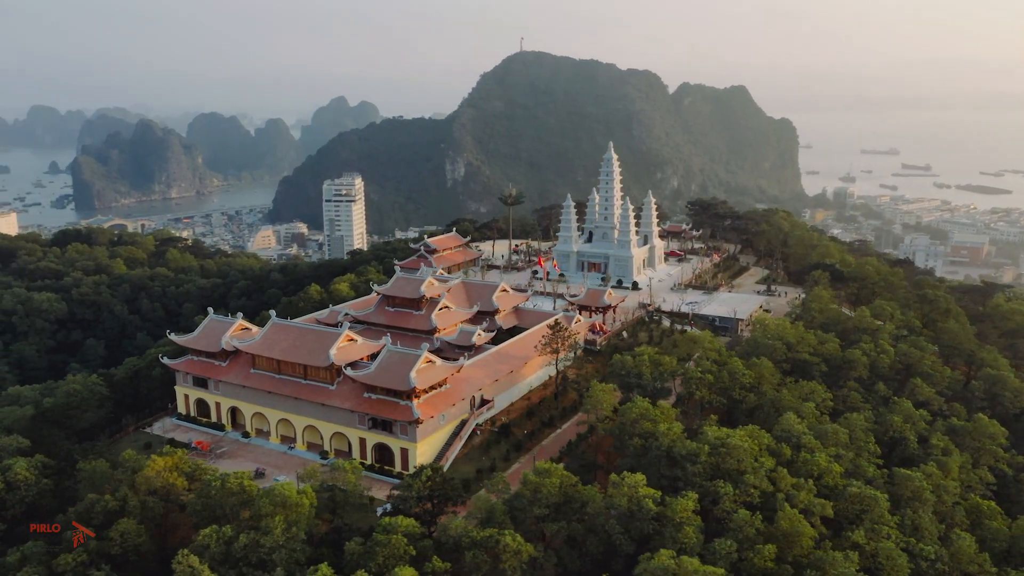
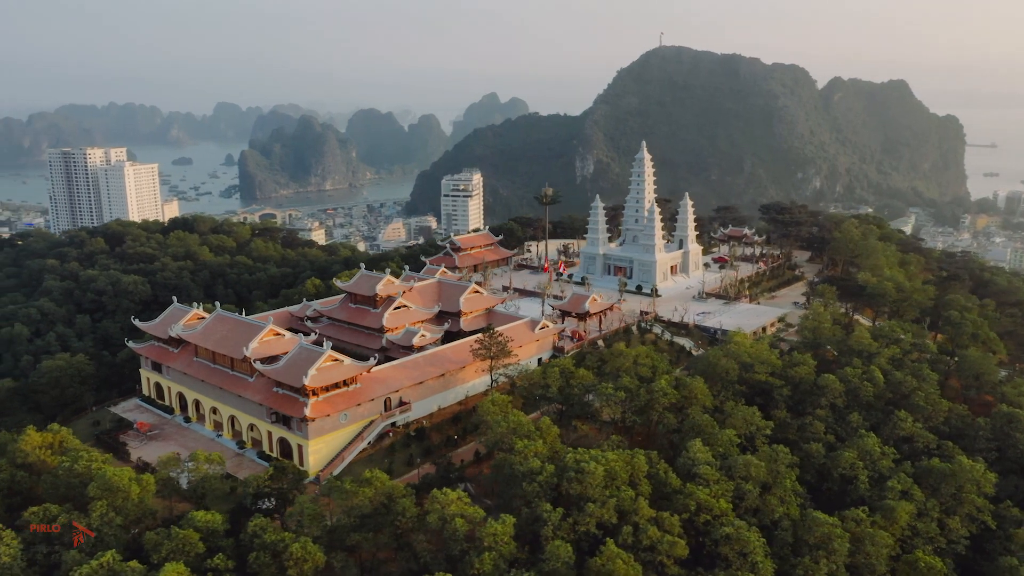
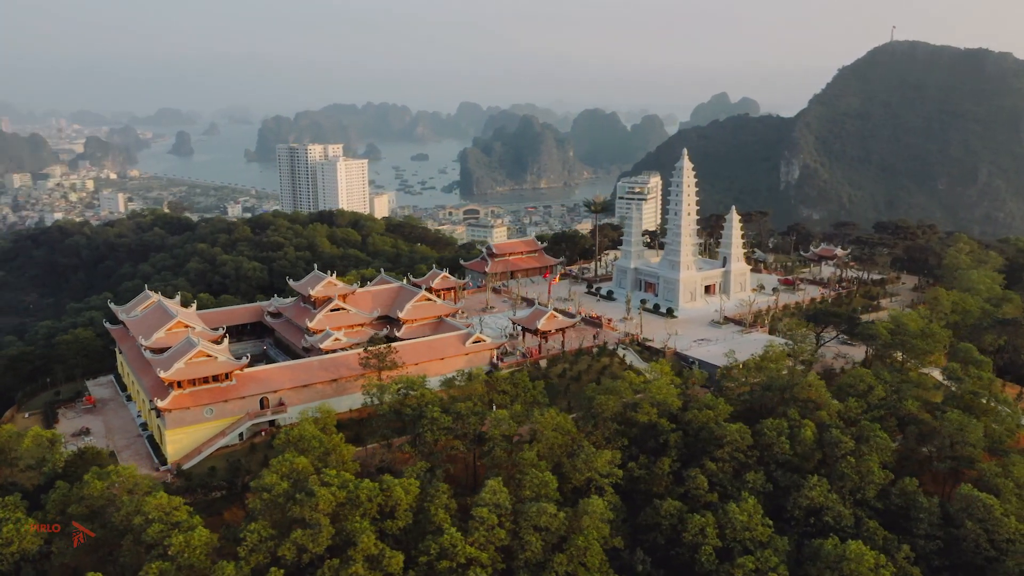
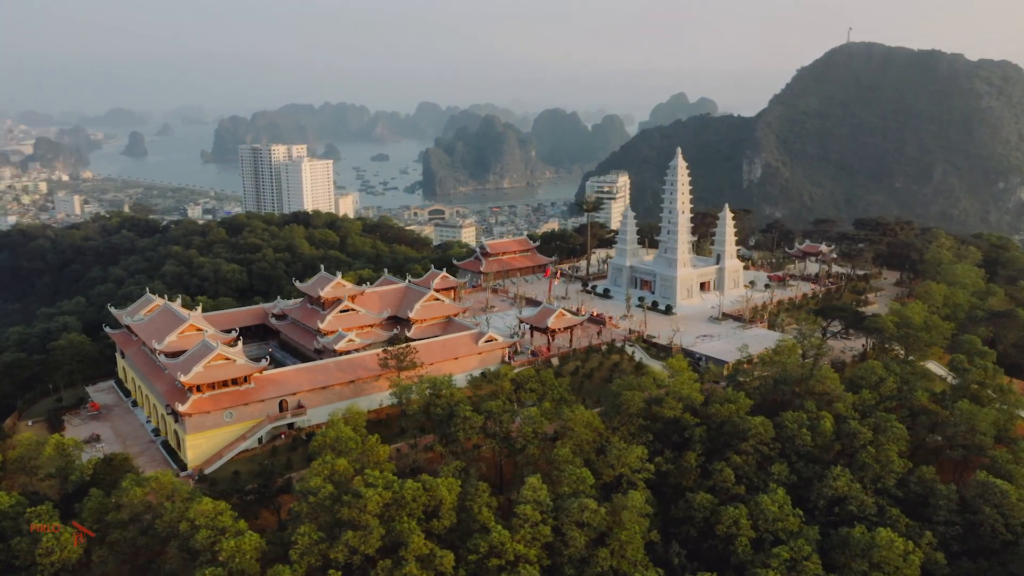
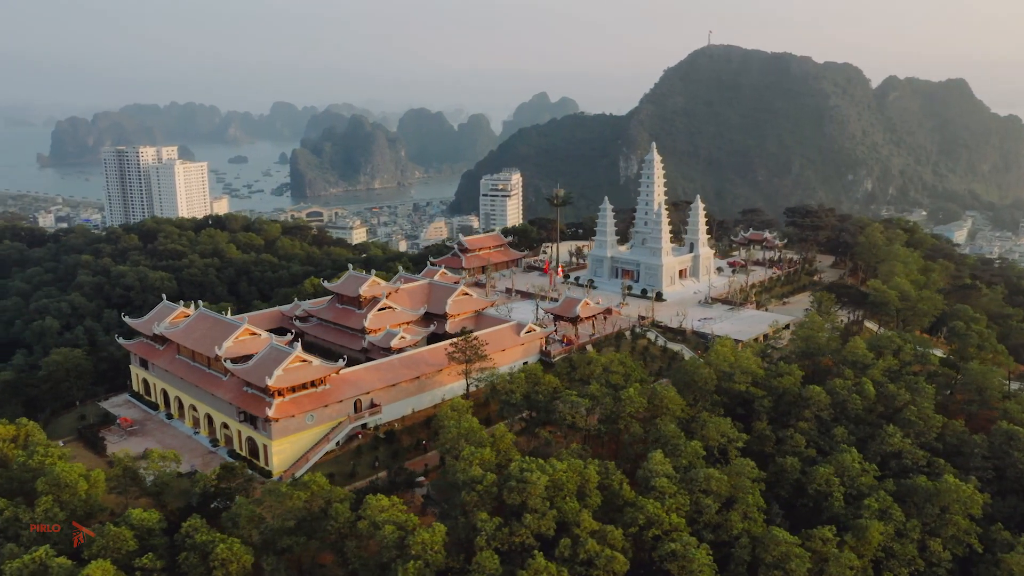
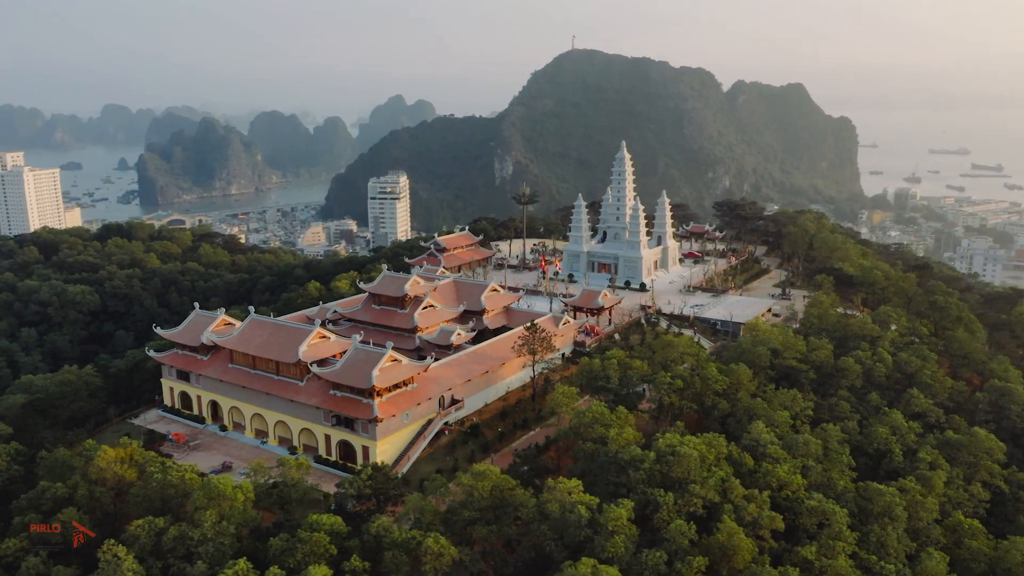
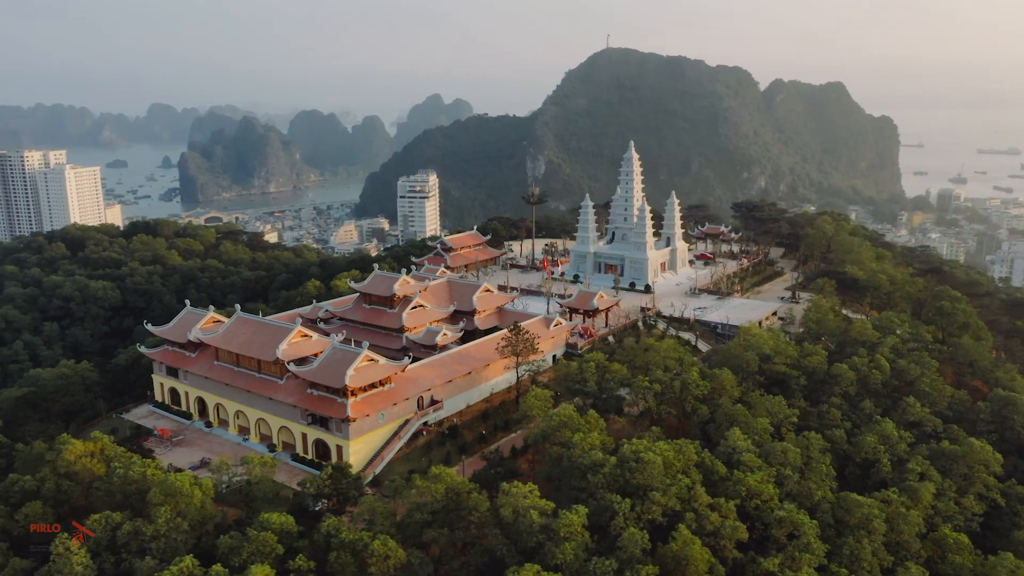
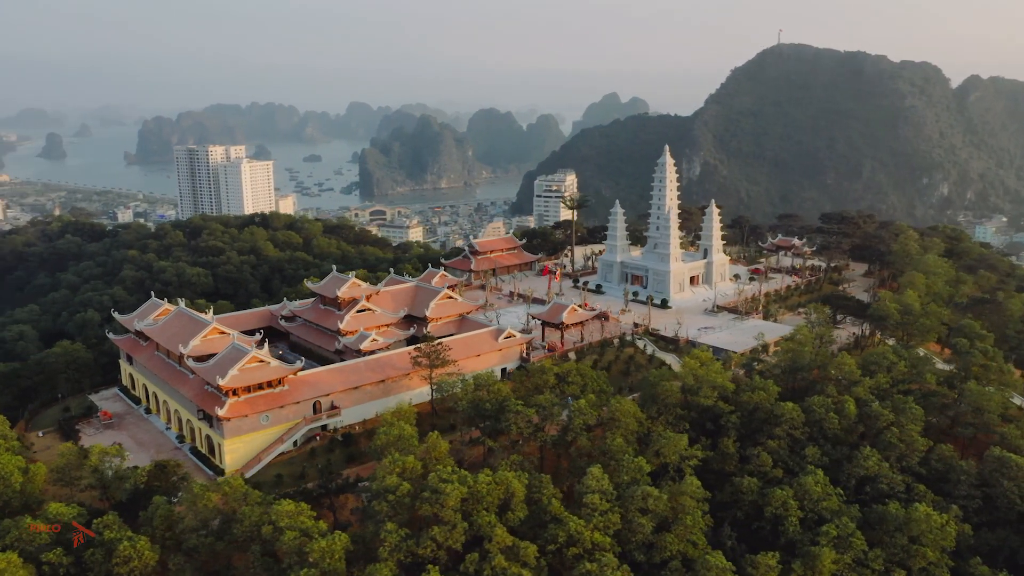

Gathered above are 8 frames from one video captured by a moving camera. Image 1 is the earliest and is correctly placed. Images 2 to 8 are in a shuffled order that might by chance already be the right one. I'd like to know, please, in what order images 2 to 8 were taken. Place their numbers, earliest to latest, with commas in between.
6, 7, 2, 5, 8, 4, 3
